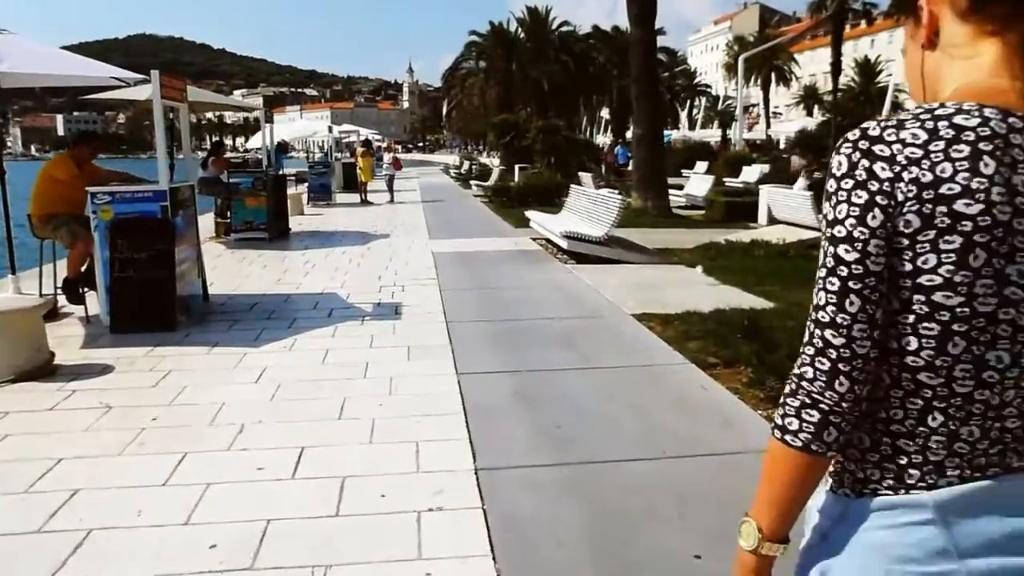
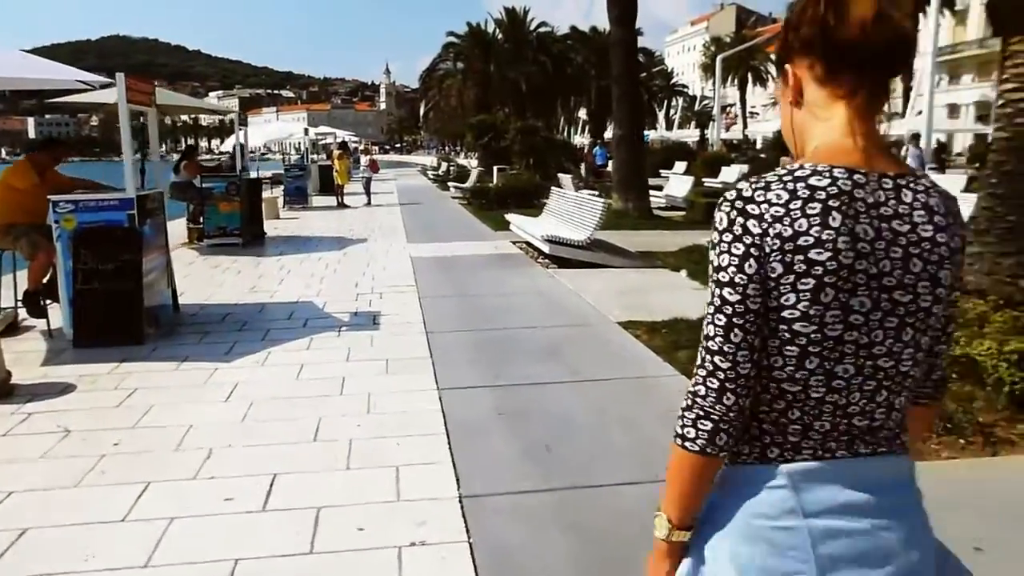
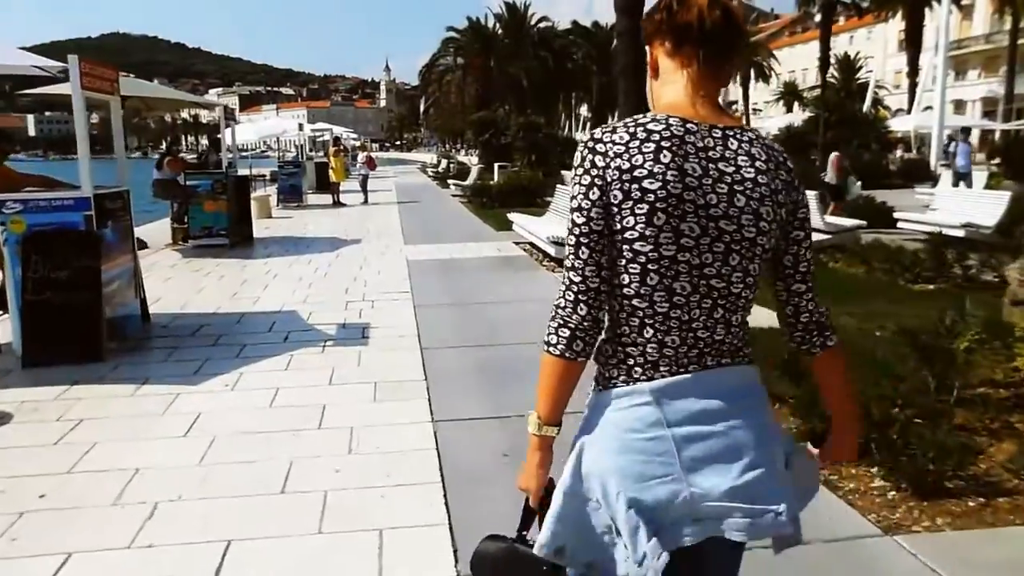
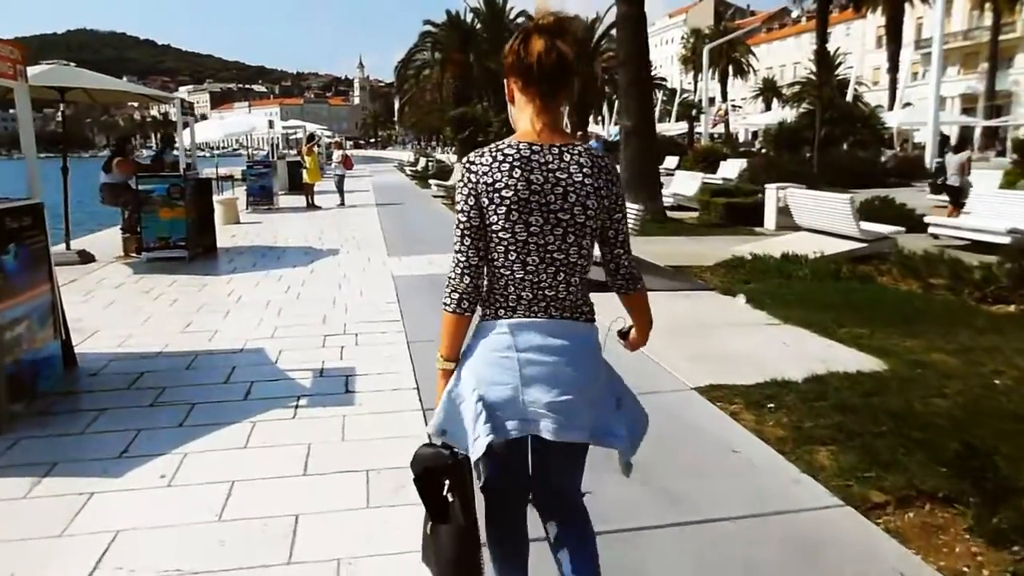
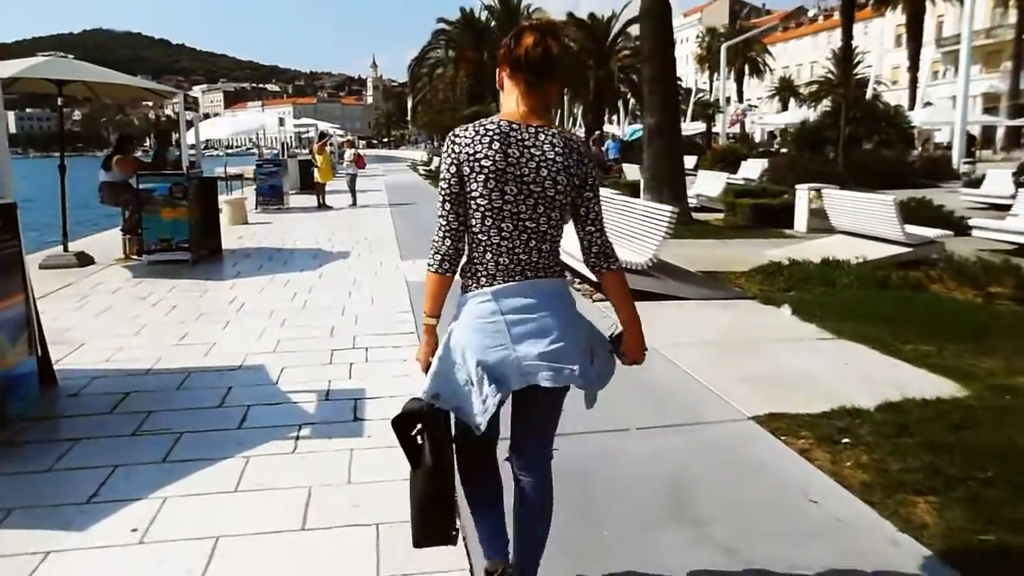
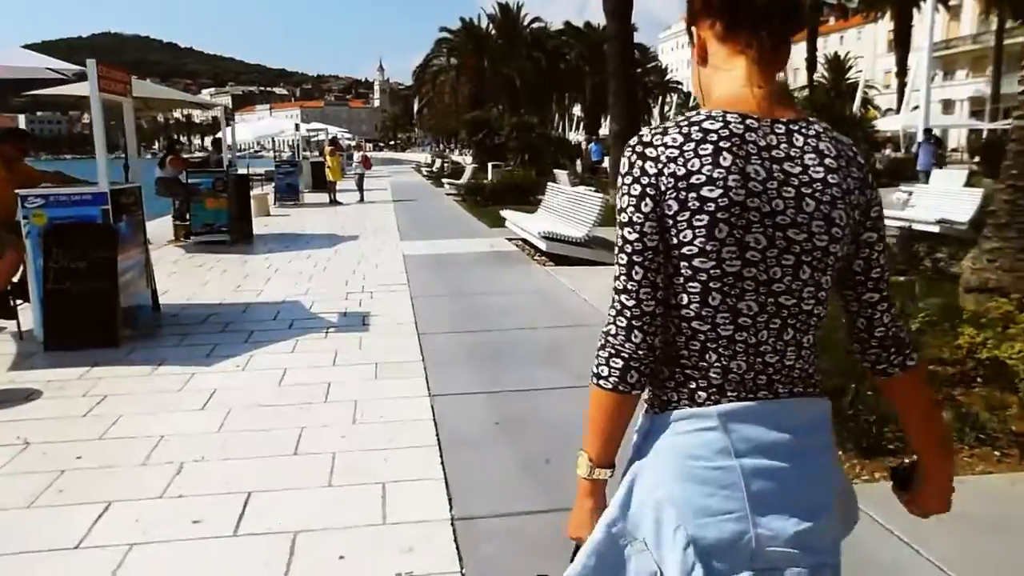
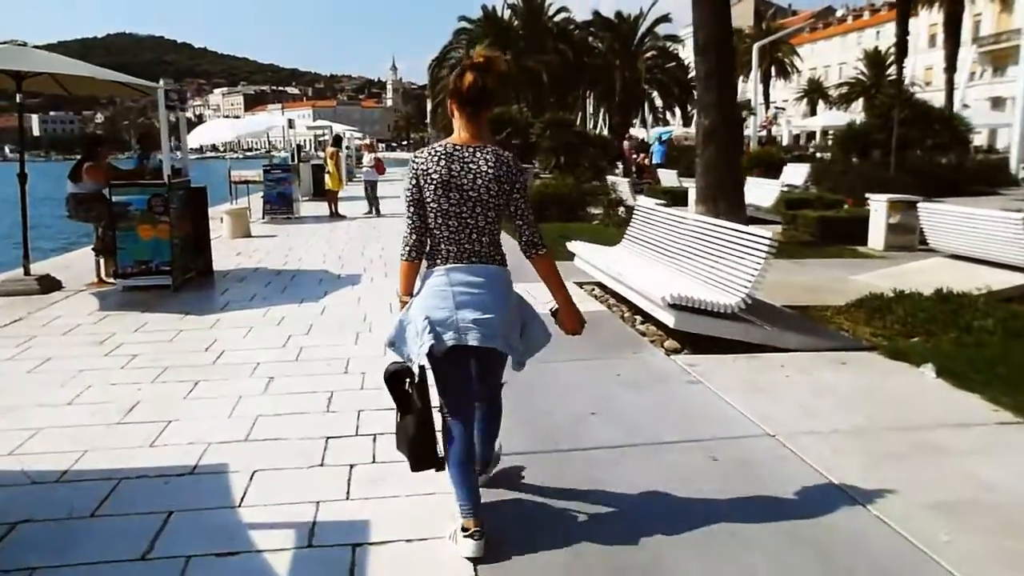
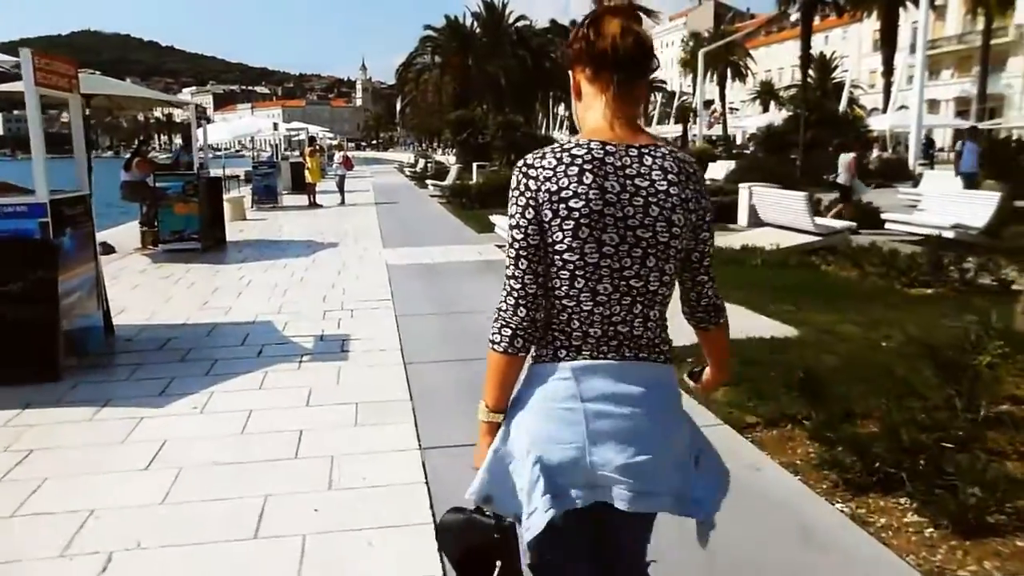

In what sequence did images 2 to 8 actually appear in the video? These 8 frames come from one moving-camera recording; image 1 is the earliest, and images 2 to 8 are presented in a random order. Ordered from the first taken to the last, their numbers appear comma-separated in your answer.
2, 6, 3, 8, 4, 5, 7
